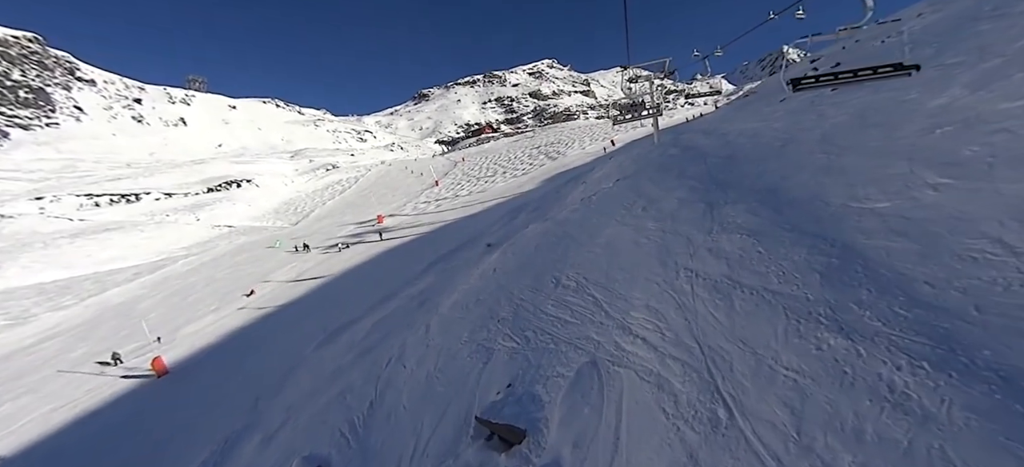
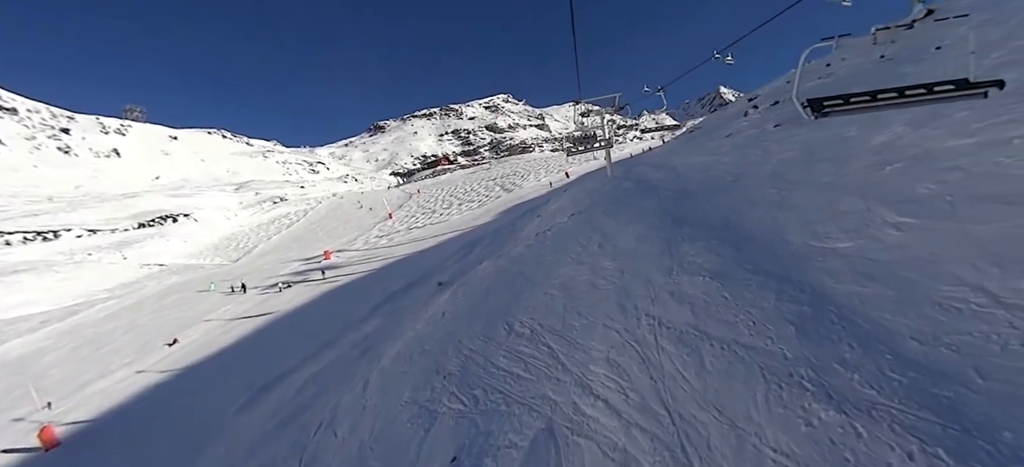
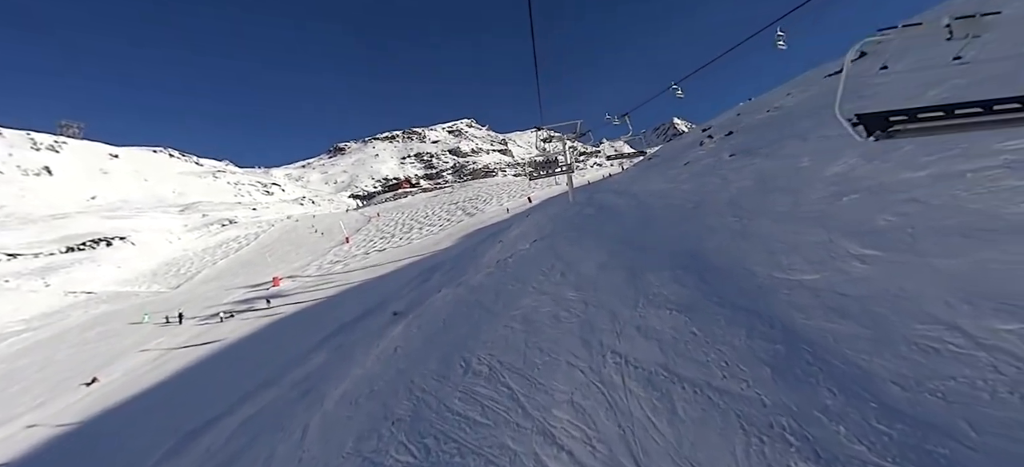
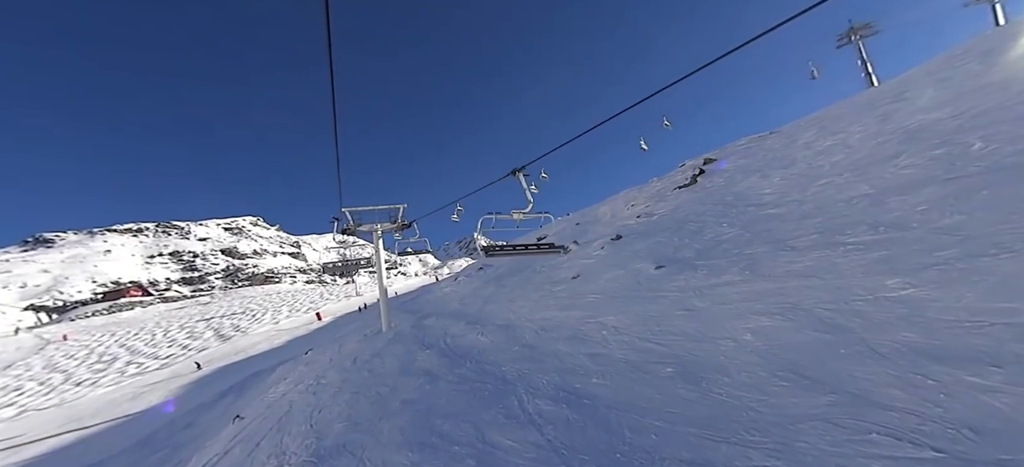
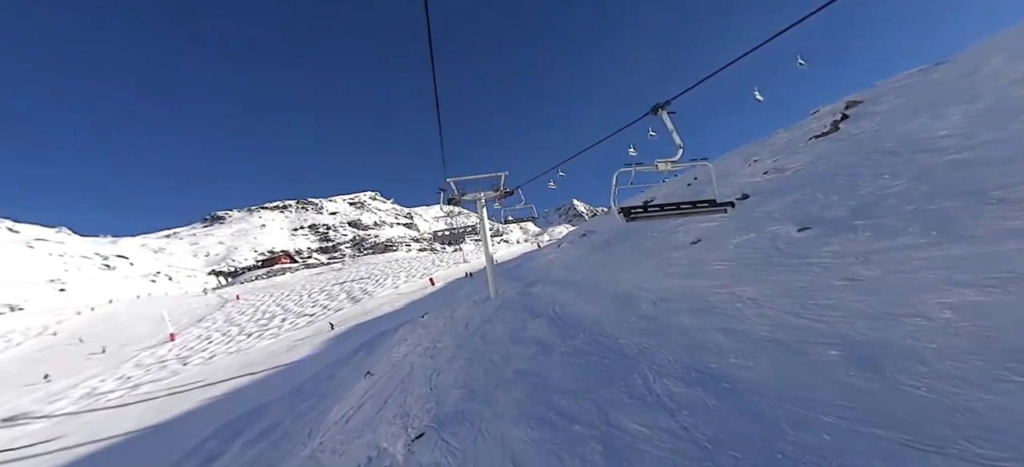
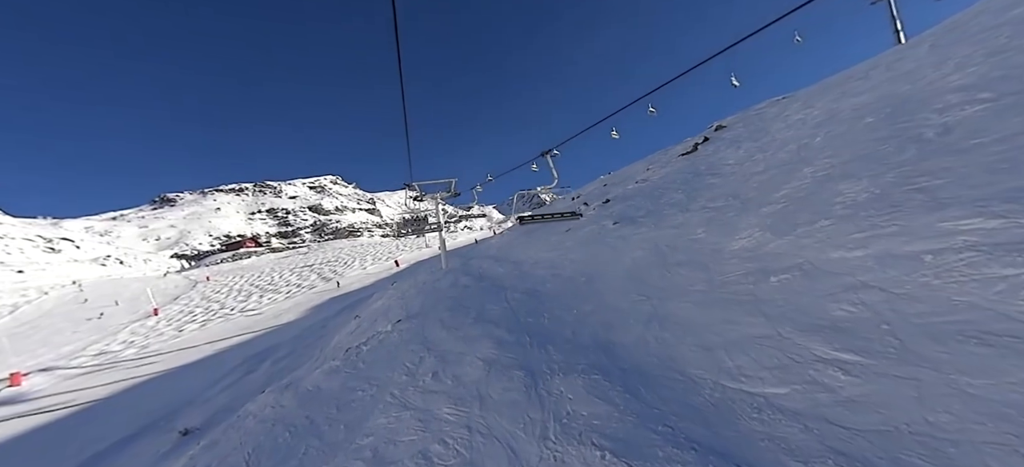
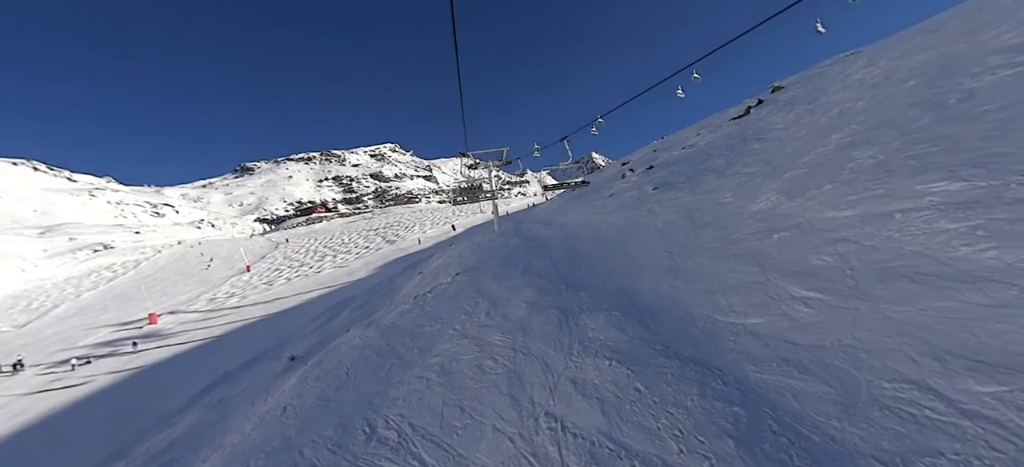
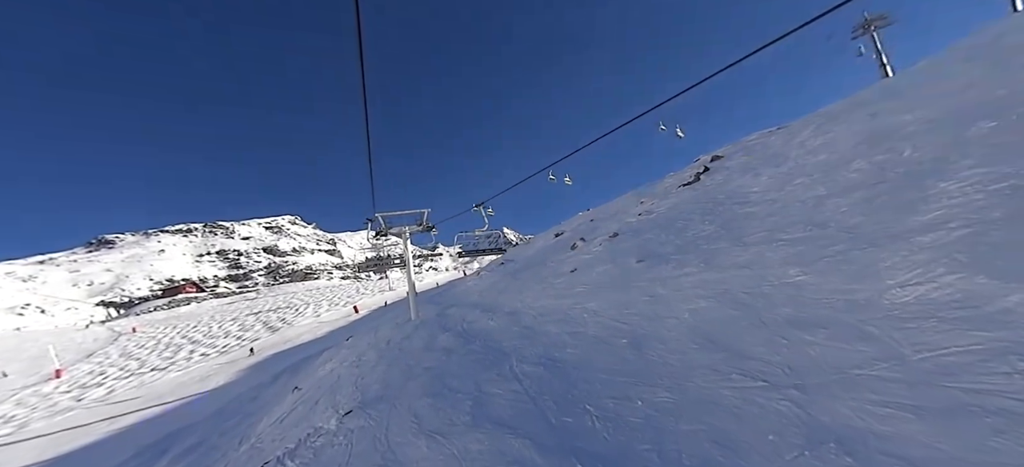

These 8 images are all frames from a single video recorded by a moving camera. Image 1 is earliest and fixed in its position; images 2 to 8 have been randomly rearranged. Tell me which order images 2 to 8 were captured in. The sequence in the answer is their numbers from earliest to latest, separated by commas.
2, 3, 7, 6, 8, 4, 5
